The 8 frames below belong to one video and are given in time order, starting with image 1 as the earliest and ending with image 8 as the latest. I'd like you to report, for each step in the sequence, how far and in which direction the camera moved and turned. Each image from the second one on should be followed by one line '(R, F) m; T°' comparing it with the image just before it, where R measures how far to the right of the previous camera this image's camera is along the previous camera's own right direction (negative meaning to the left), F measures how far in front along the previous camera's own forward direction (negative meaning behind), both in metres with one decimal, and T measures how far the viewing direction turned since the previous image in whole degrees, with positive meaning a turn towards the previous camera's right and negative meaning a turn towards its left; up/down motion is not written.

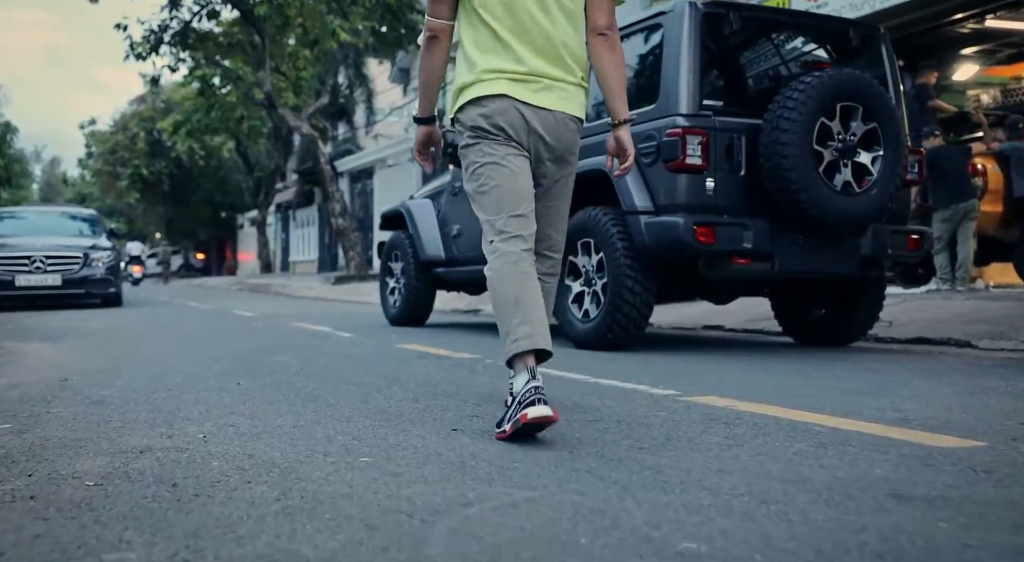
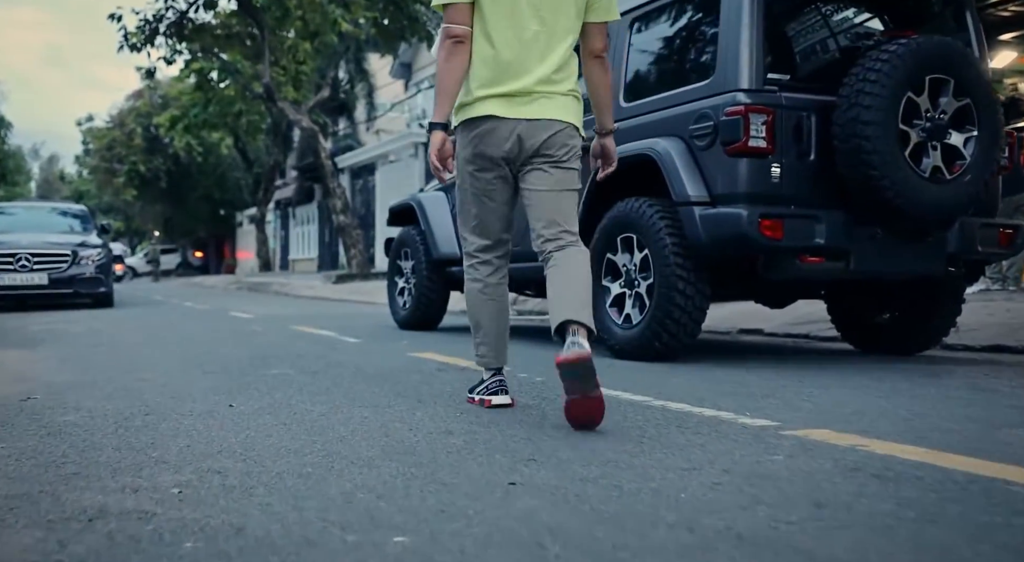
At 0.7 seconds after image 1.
(-0.2, +0.7) m; 0°
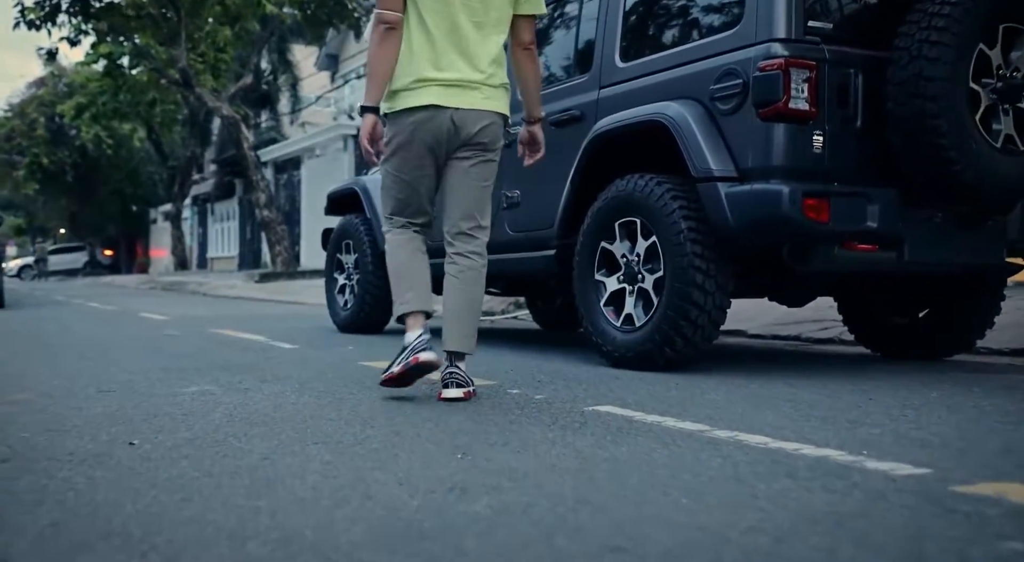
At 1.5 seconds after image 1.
(-0.3, +1.0) m; +5°
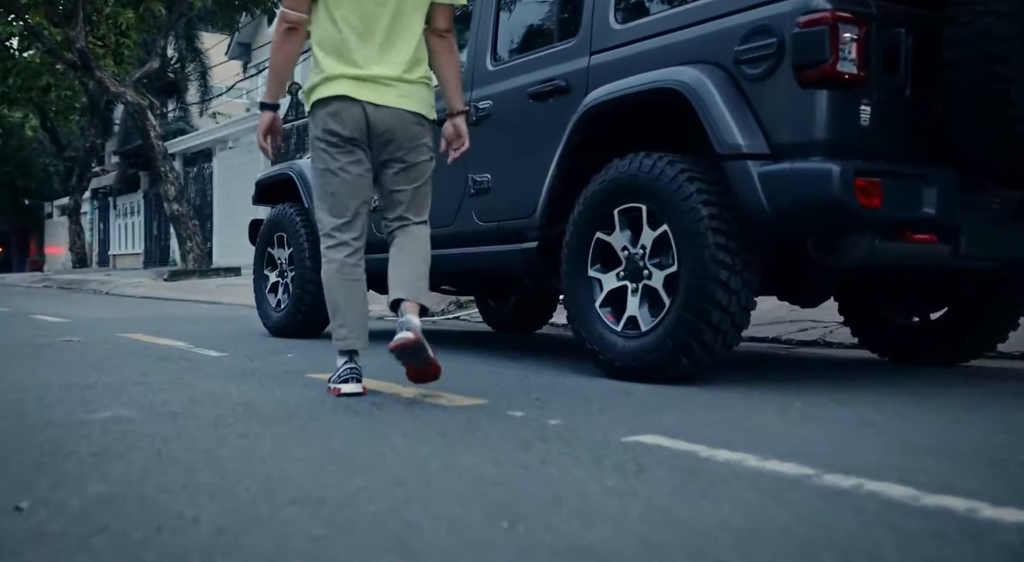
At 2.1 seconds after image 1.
(-0.3, +0.7) m; +5°
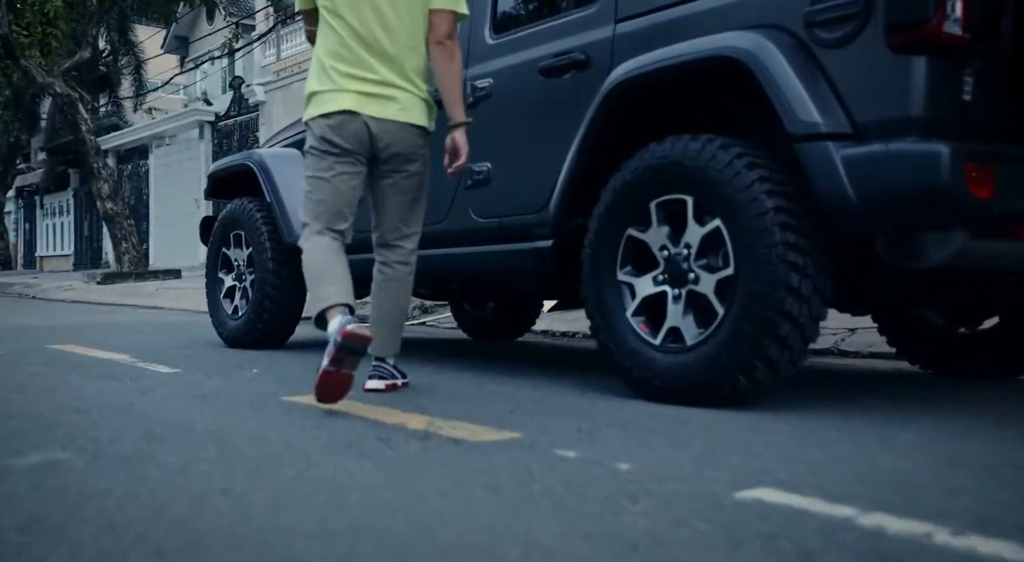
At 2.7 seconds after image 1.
(-0.3, +0.6) m; +4°
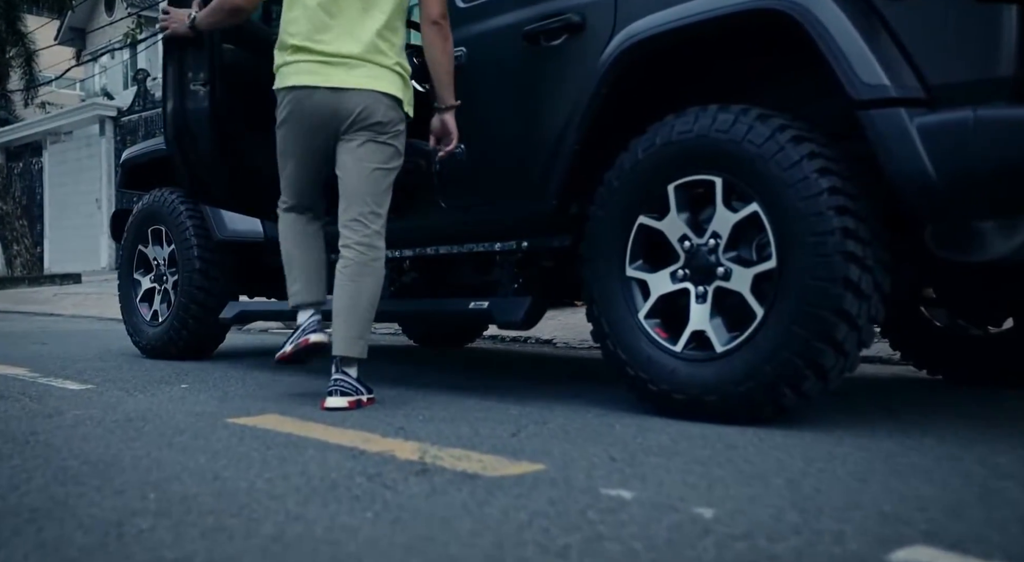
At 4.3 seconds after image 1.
(-0.3, +0.6) m; +6°
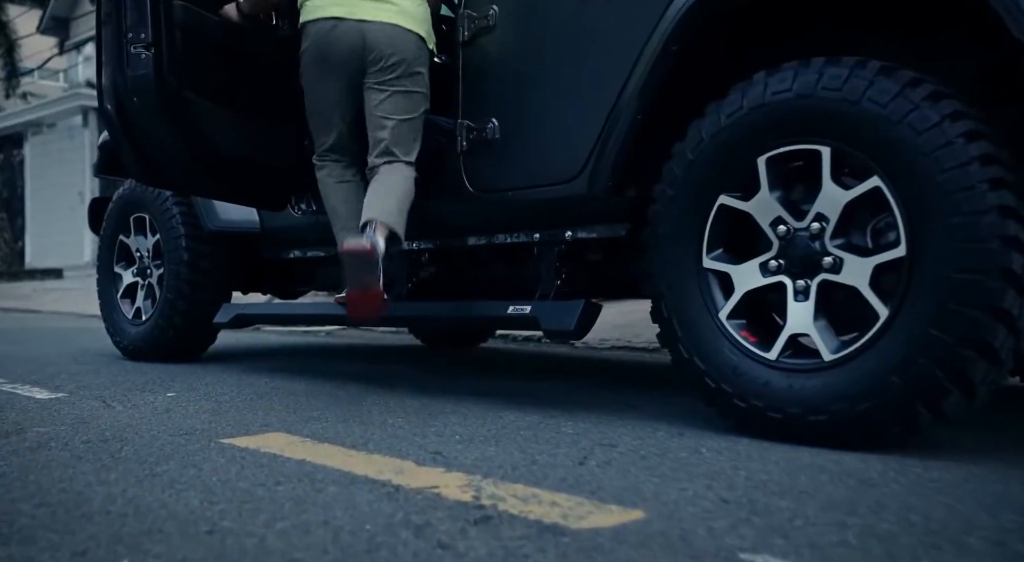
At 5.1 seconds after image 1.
(-0.2, +0.5) m; +1°
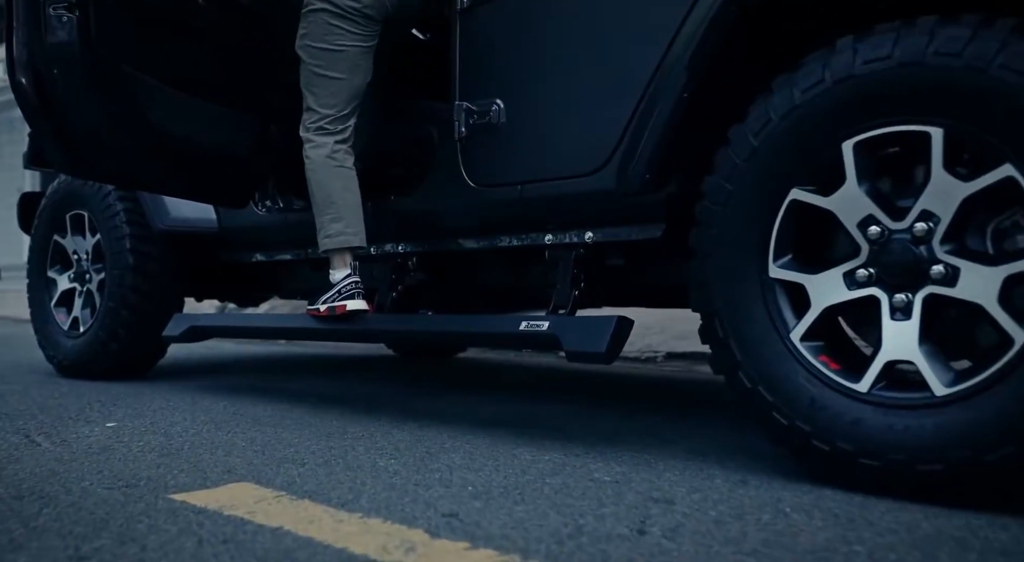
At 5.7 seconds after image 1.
(-0.2, +0.5) m; +3°
